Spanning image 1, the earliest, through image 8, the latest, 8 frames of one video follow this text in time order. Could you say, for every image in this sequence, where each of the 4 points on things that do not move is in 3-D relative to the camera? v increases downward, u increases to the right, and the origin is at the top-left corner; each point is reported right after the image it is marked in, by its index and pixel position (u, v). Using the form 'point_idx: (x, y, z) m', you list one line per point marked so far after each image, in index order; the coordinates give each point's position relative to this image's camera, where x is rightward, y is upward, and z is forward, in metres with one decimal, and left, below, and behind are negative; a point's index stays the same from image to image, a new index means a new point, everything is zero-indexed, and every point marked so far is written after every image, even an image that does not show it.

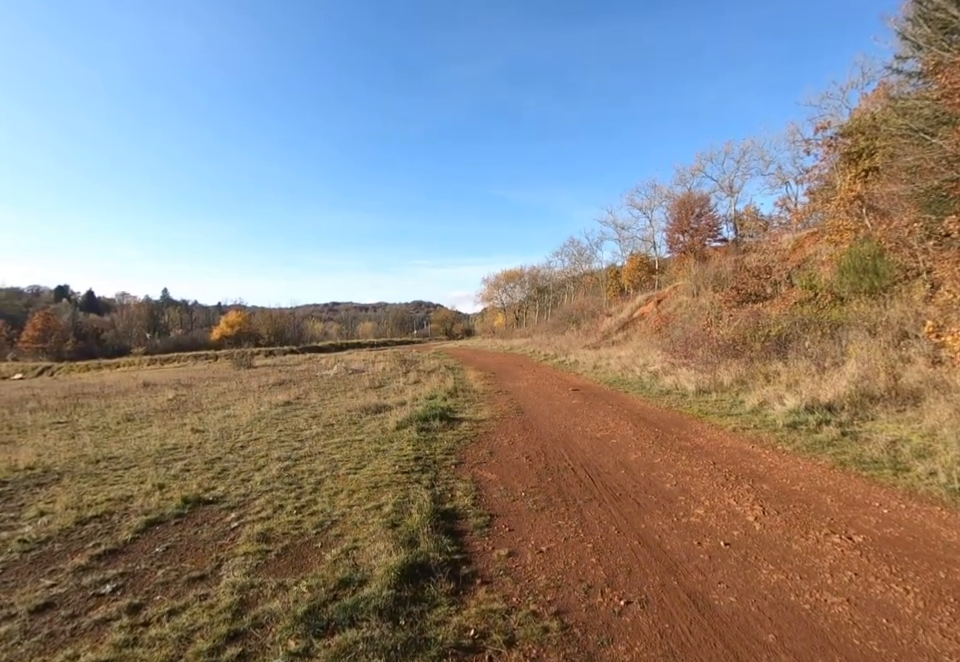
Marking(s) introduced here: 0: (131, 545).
0: (-3.1, -2.0, +4.0) m
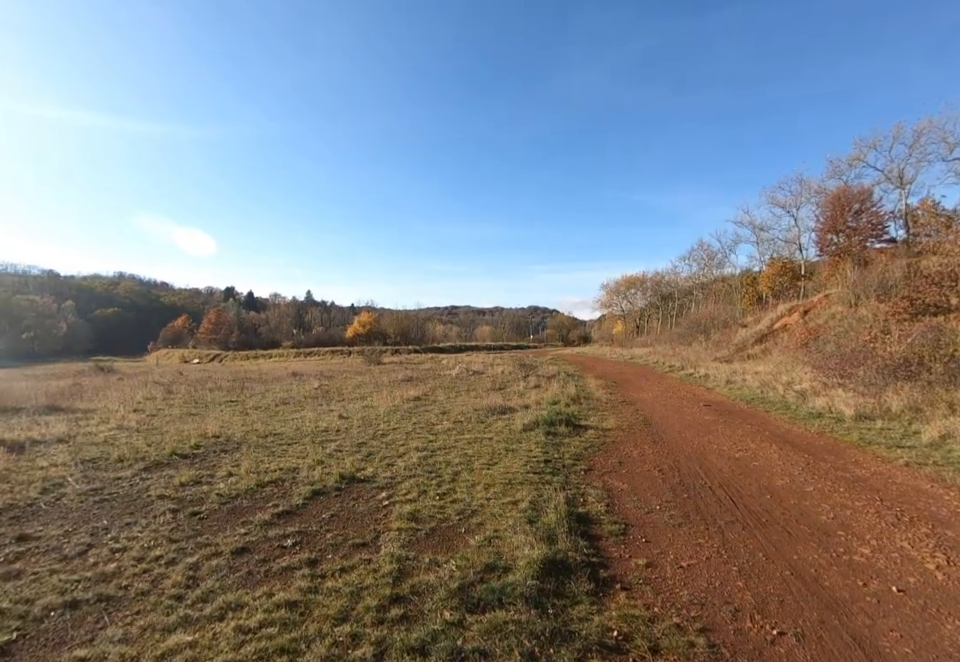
0: (-1.8, -1.9, +4.5) m
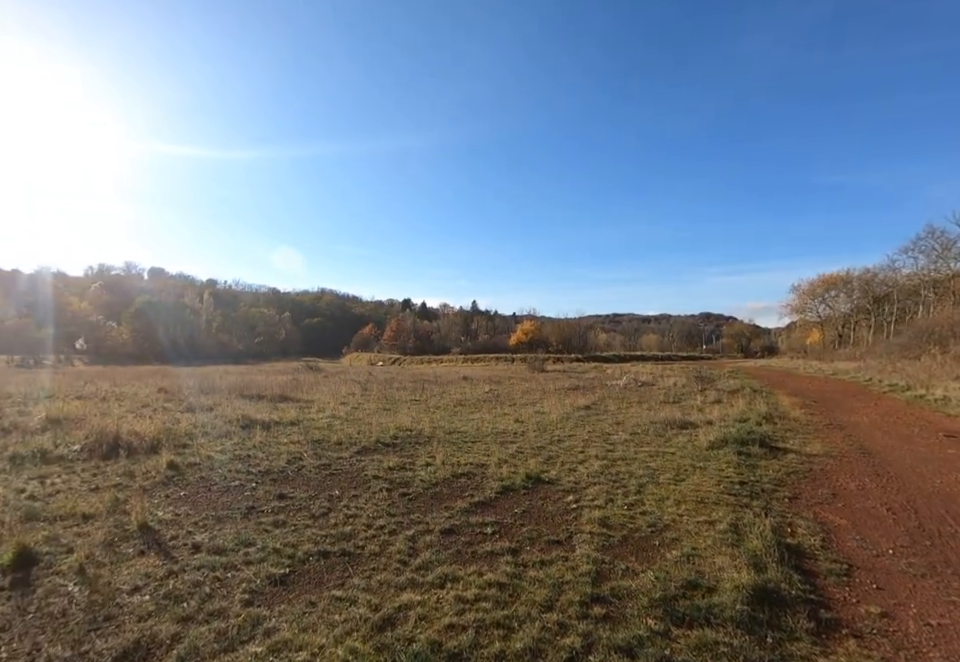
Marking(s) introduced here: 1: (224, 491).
0: (+0.2, -1.9, +4.9) m
1: (-3.5, -2.2, +6.0) m
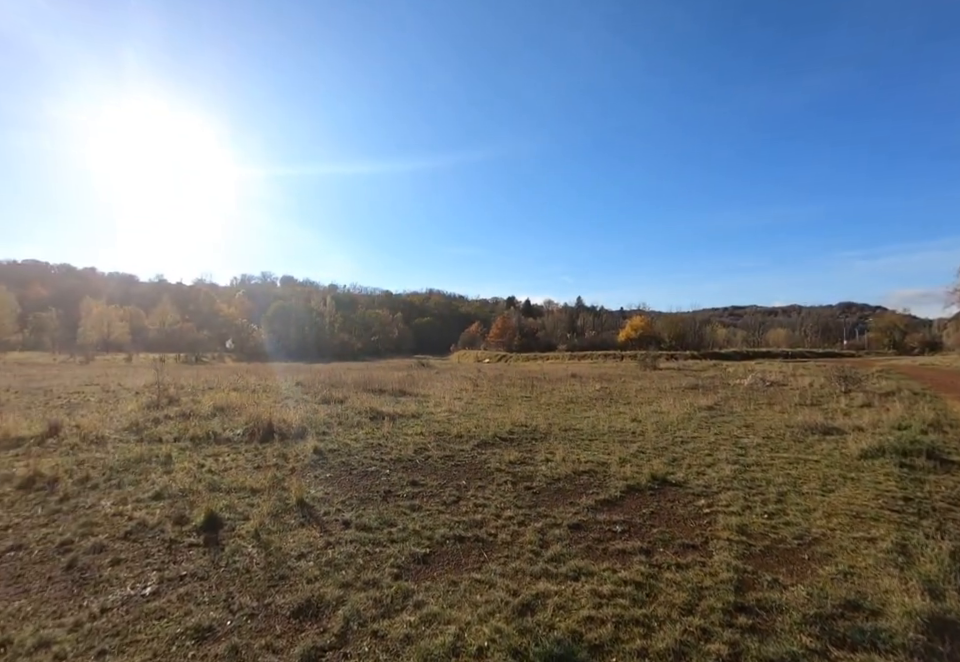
0: (+1.6, -2.0, +5.0) m
1: (-1.8, -2.3, +6.7) m
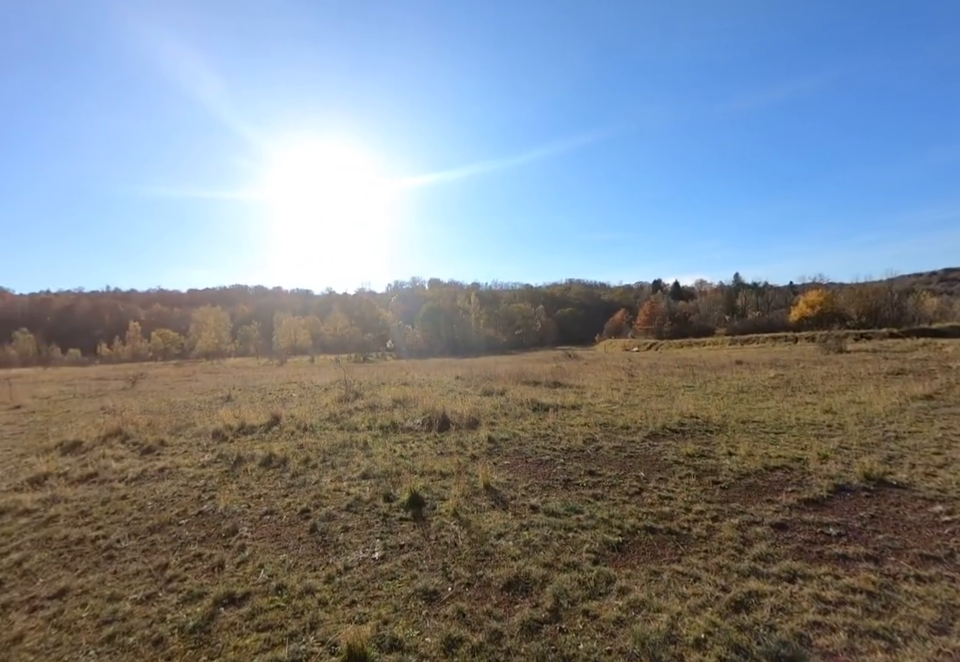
0: (+3.8, -1.9, +4.7) m
1: (+1.0, -2.3, +7.3) m
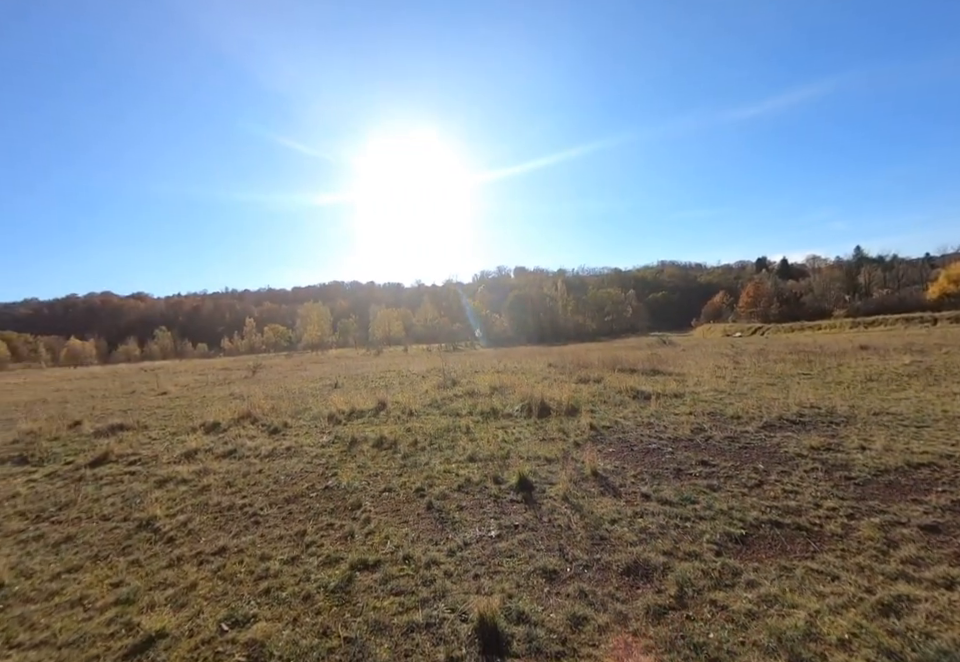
0: (+5.1, -1.7, +4.3) m
1: (+2.7, -2.1, +7.3) m
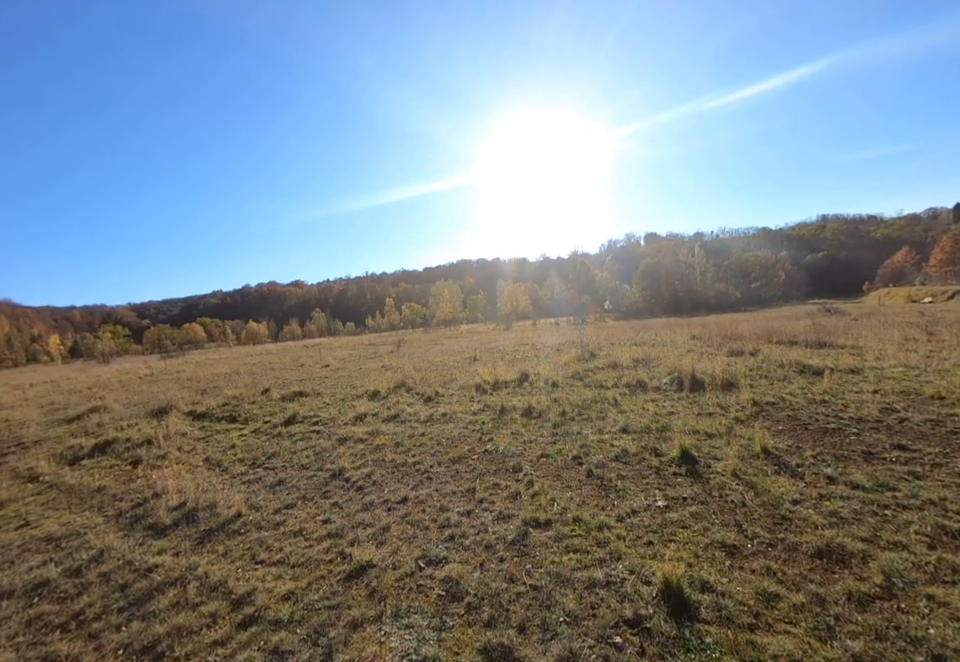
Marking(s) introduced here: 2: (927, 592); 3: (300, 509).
0: (+7.1, -1.5, +3.5) m
1: (+5.4, -1.6, +7.0) m
2: (+4.5, -2.6, +4.2) m
3: (-4.0, -3.9, +9.4) m
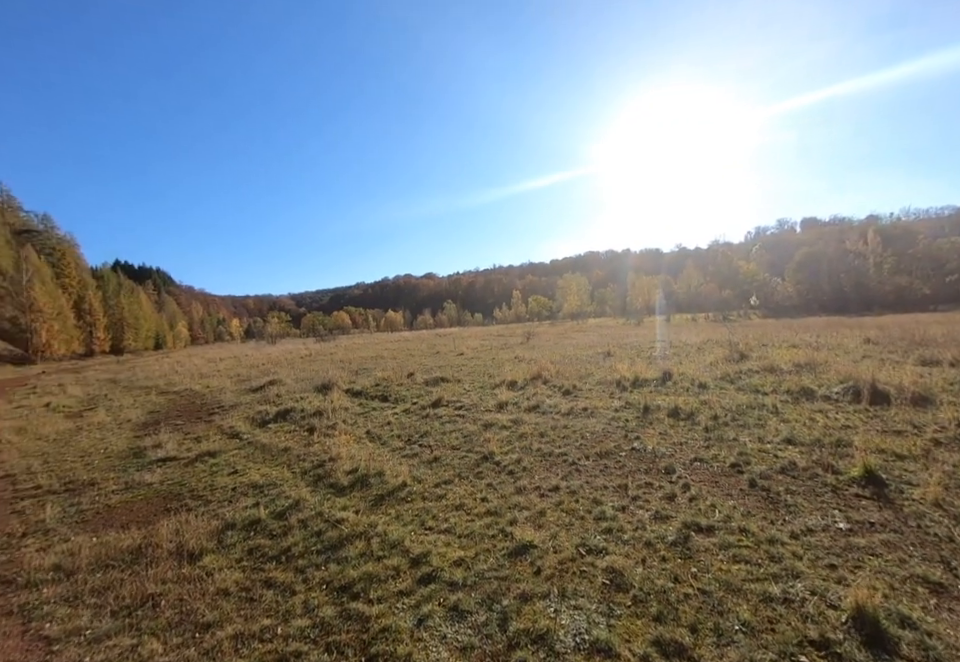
0: (+9.0, -2.1, +2.4) m
1: (+8.1, -1.9, +6.1) m
2: (+6.6, -3.1, +3.8) m
3: (-0.5, -4.0, +10.8) m
